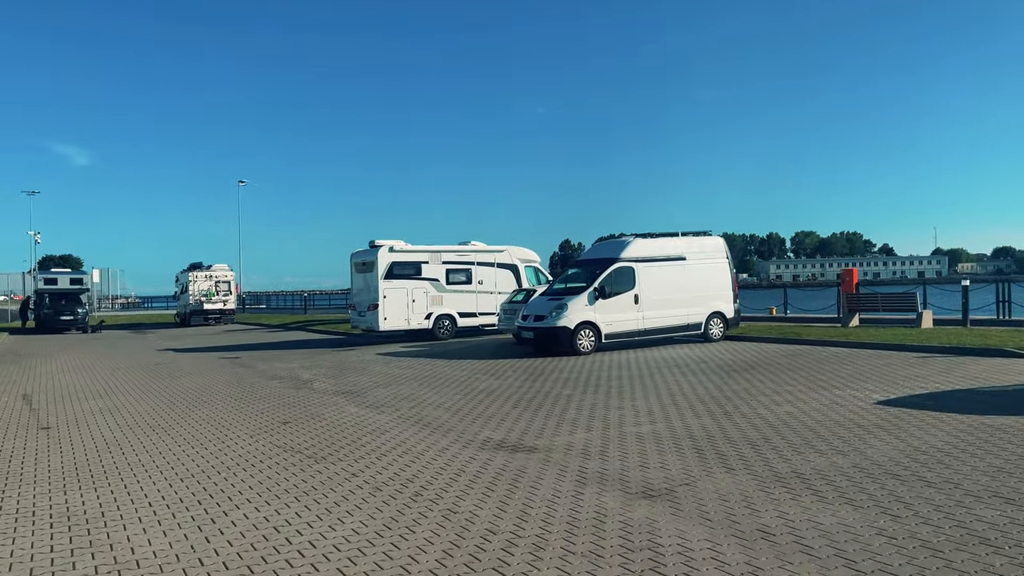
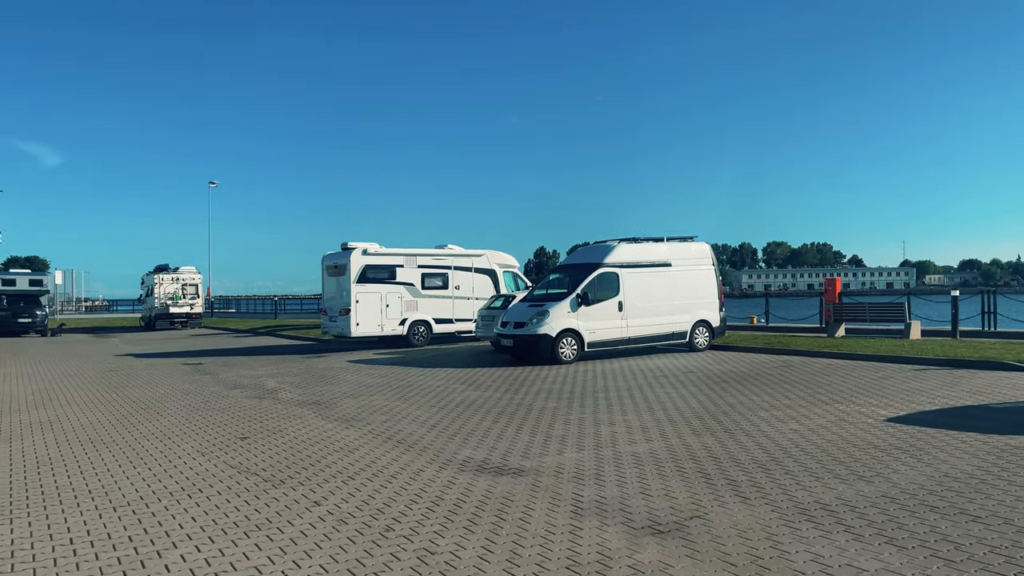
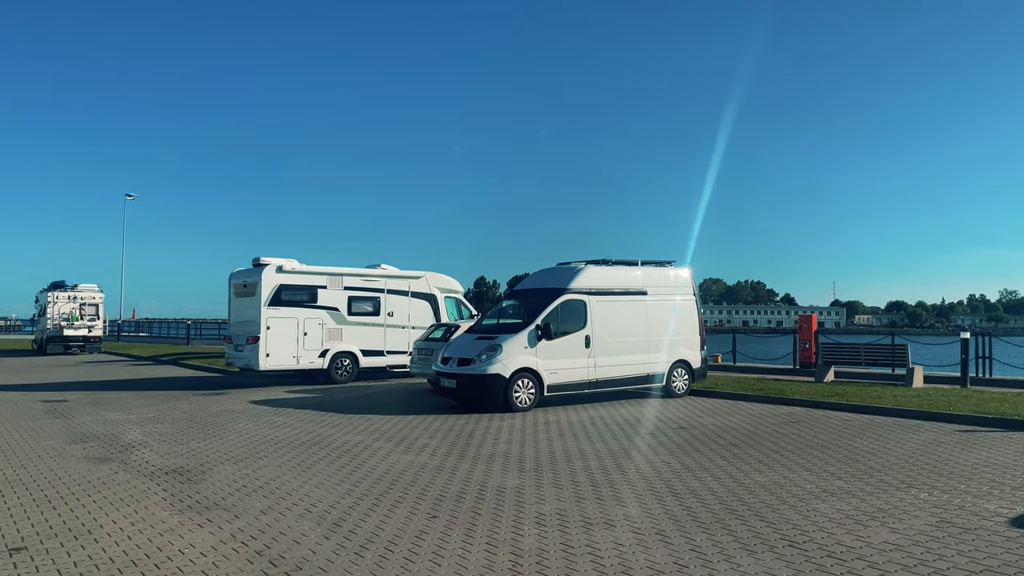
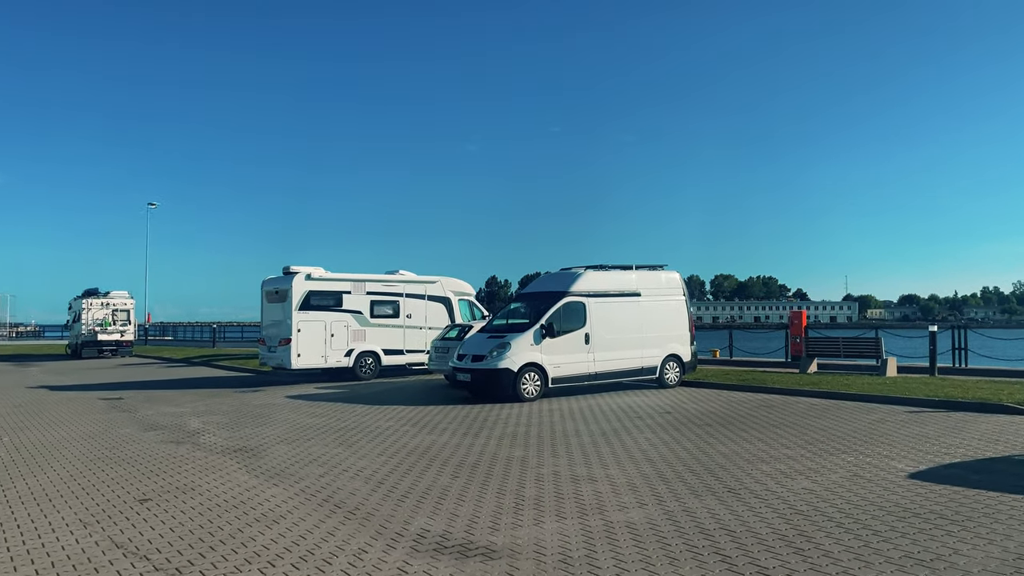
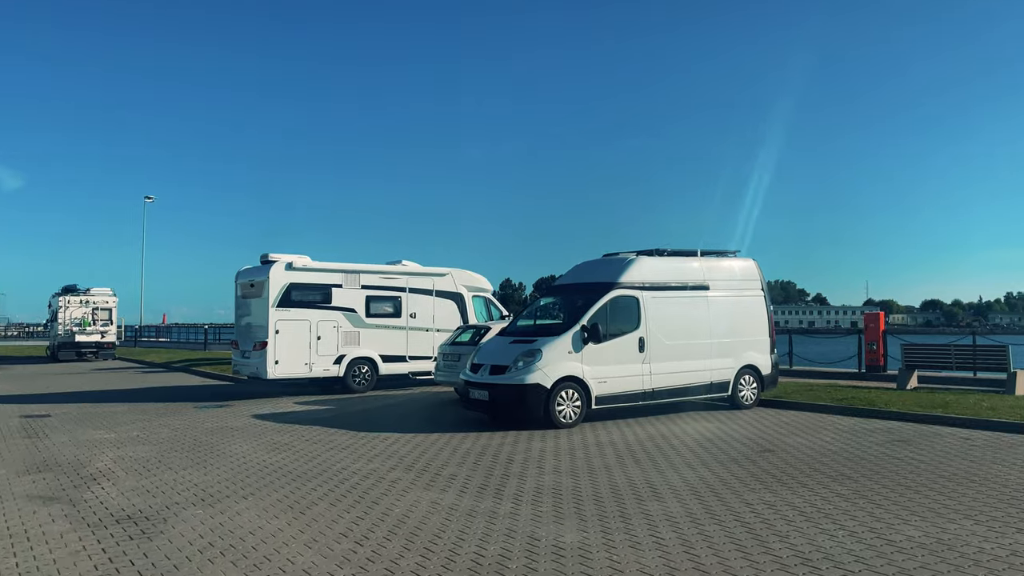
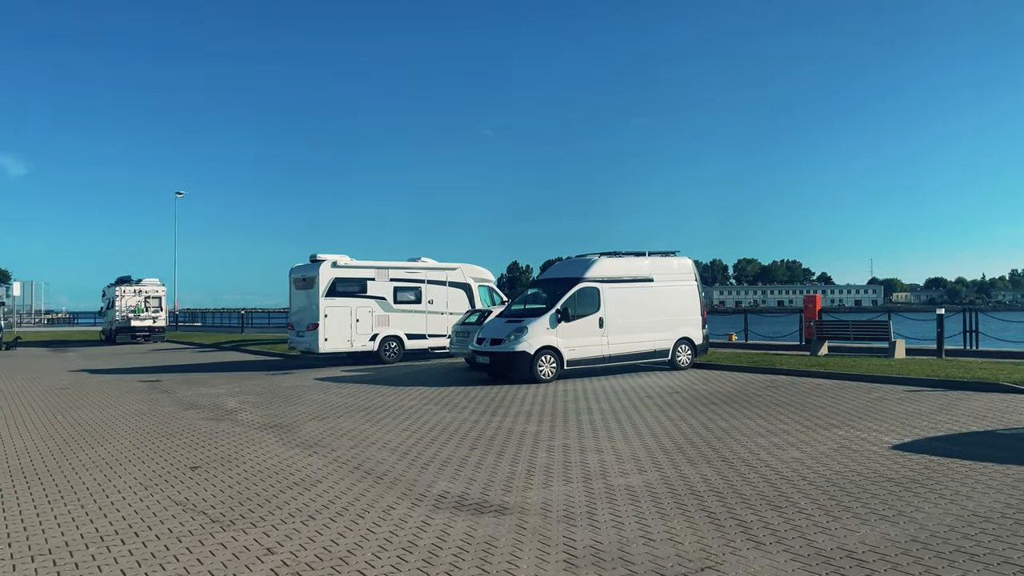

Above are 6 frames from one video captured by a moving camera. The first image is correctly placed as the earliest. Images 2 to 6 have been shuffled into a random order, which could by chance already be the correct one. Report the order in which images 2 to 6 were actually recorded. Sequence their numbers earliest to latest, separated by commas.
2, 6, 4, 3, 5
